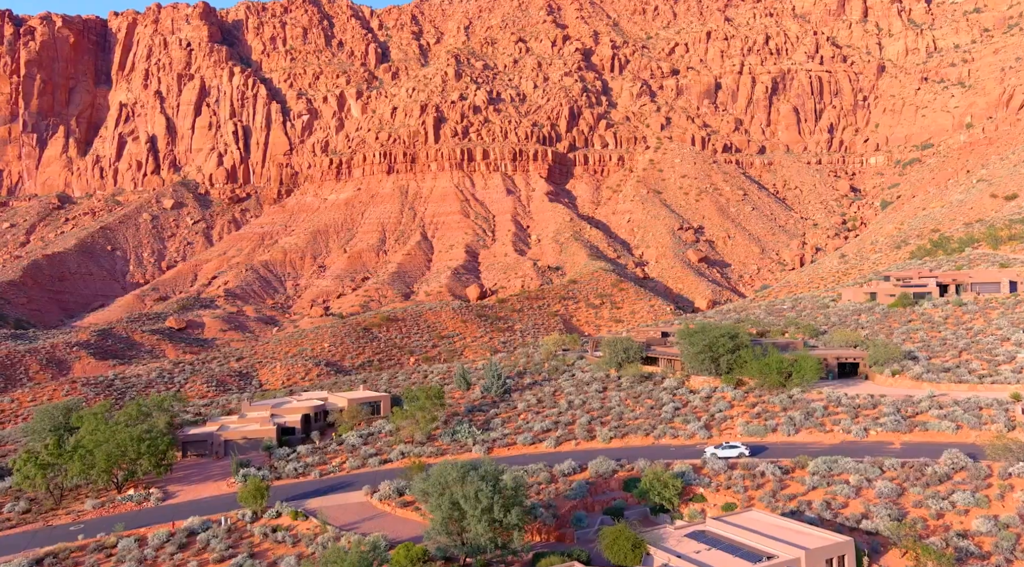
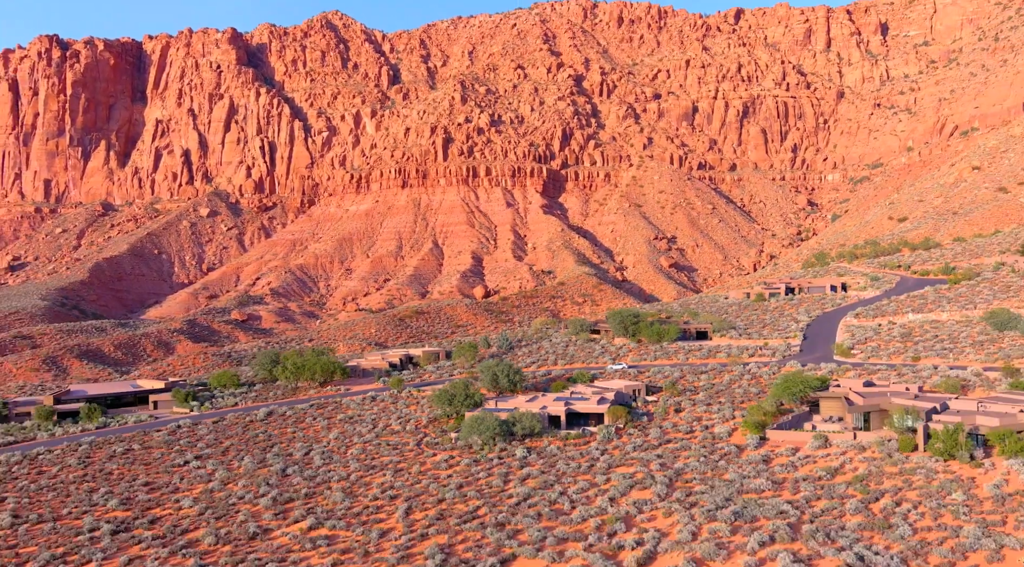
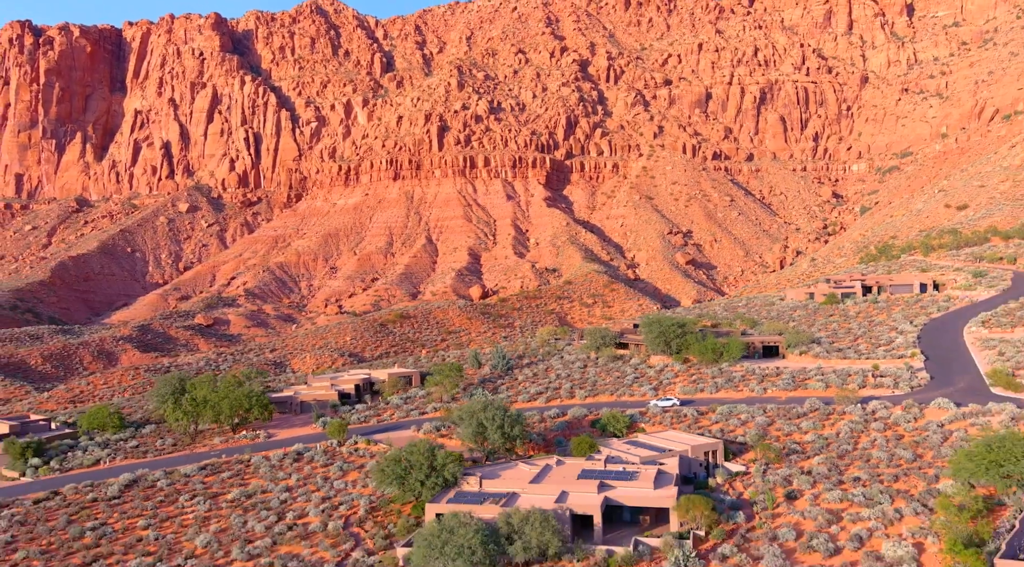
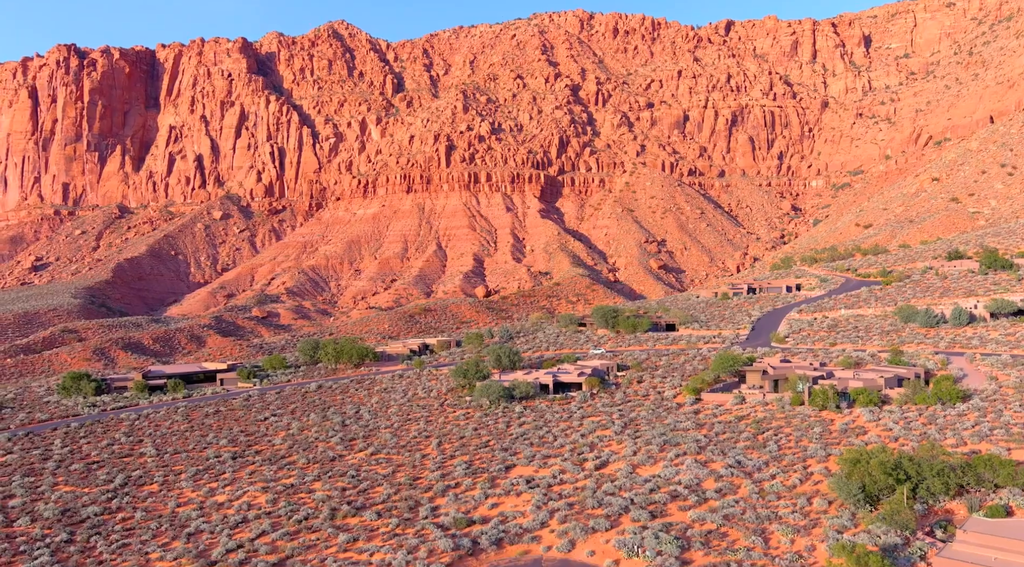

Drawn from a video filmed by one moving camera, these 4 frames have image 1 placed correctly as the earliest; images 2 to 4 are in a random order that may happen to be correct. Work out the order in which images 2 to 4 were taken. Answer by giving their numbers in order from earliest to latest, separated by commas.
3, 2, 4
